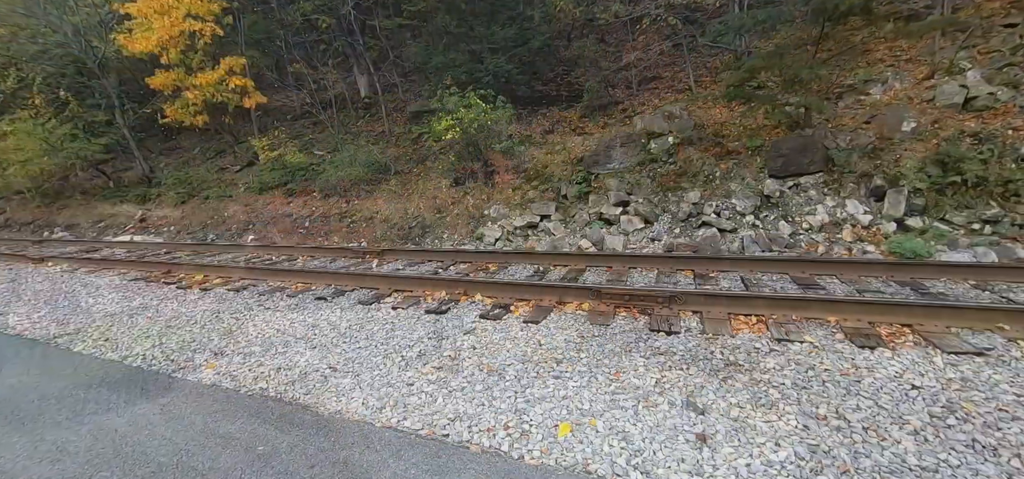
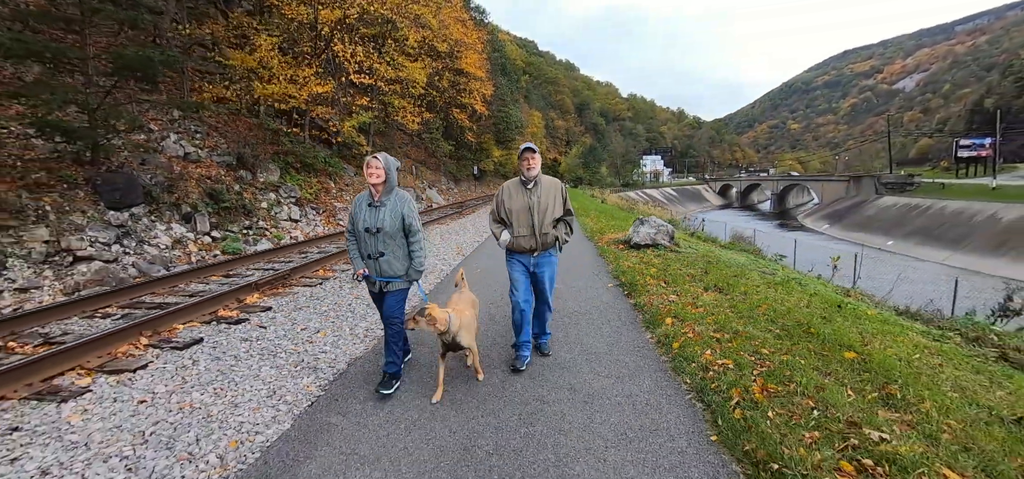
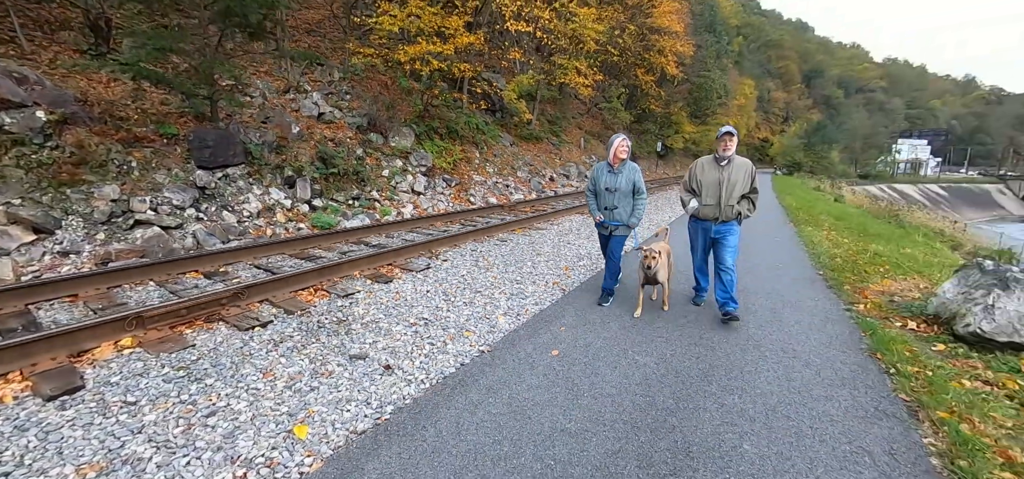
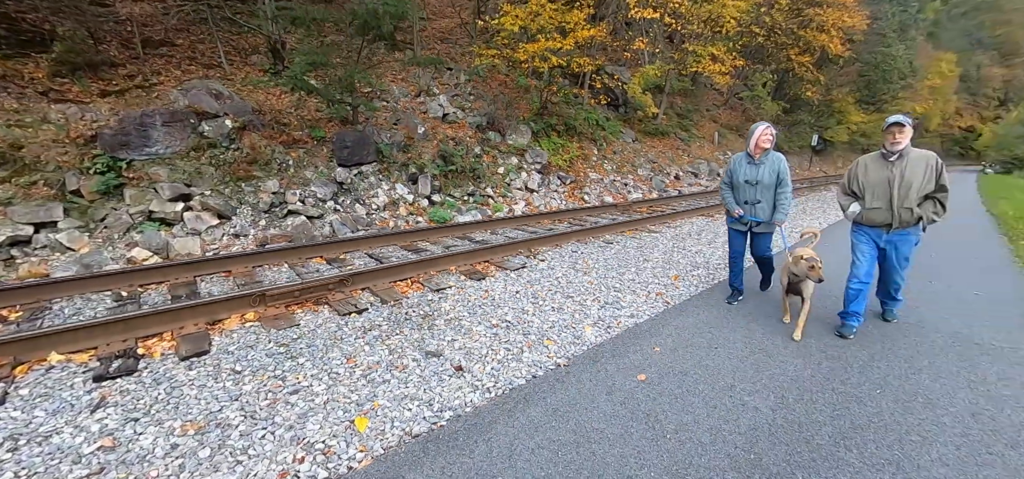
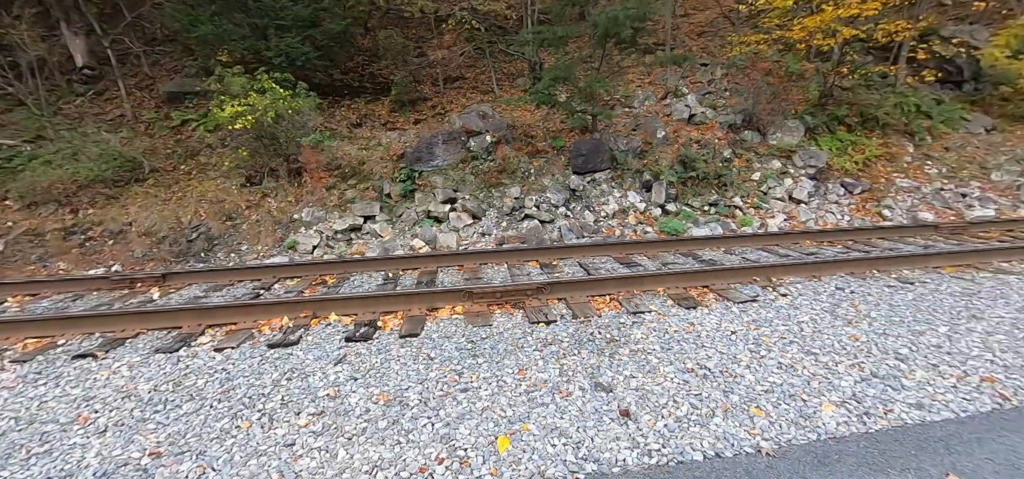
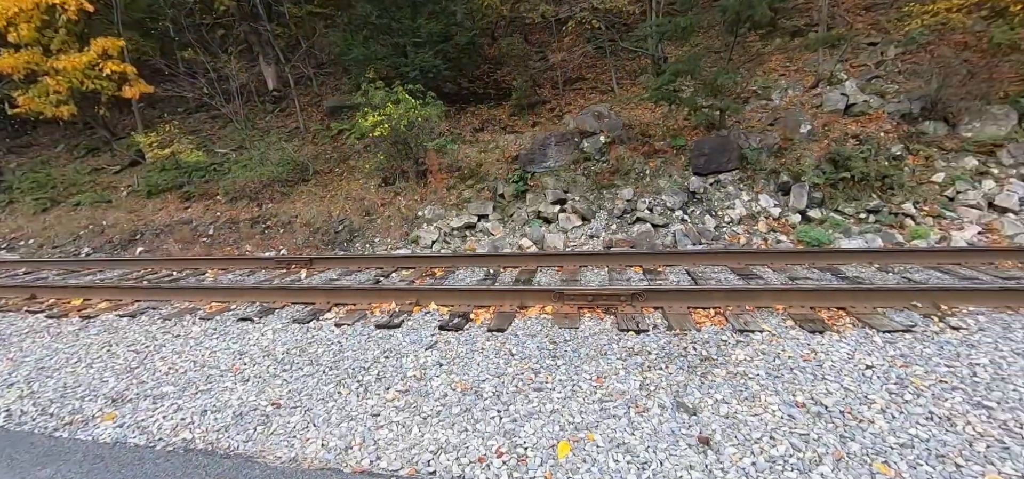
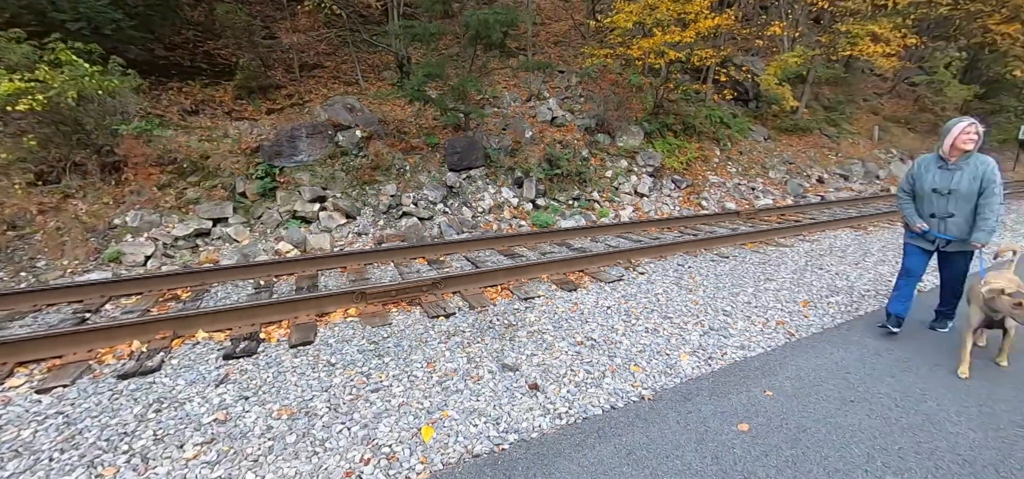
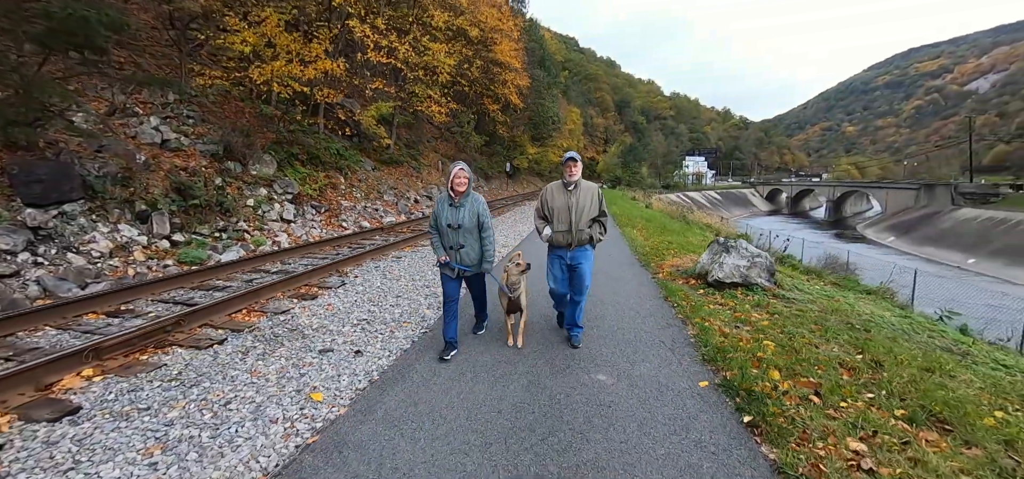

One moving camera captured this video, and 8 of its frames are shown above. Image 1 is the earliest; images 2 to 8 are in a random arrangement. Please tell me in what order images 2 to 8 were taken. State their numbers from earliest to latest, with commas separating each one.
6, 5, 7, 4, 3, 8, 2
